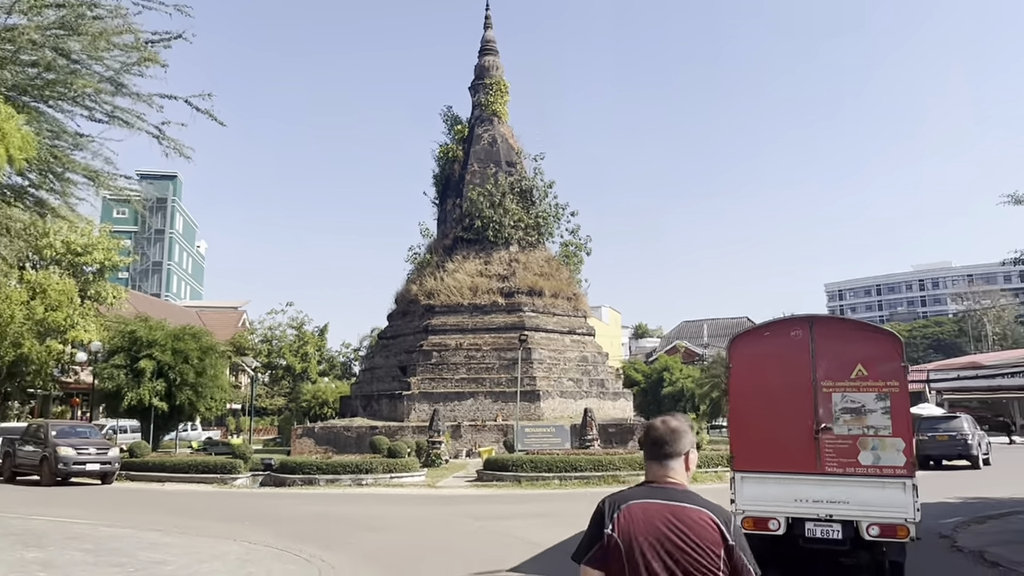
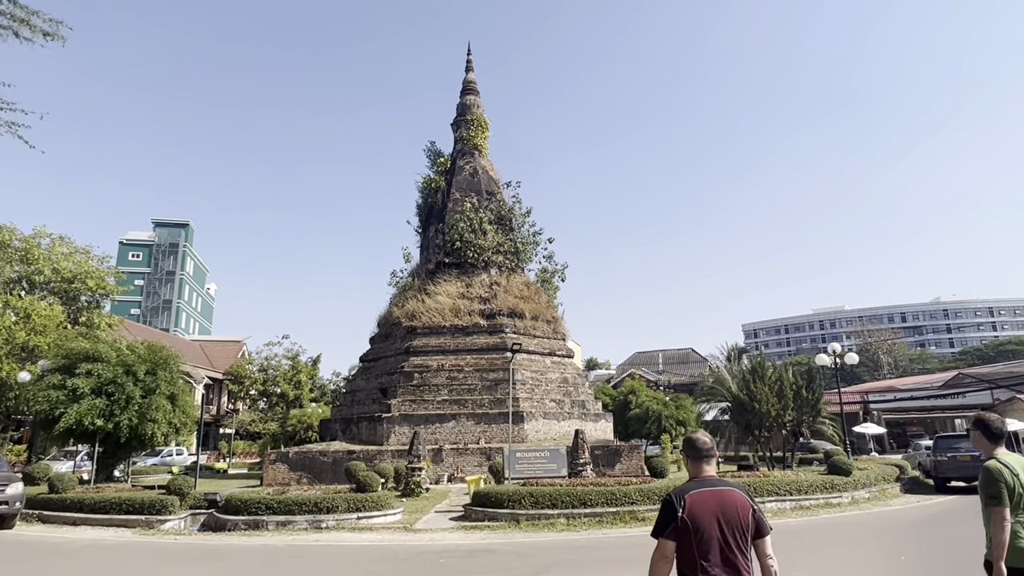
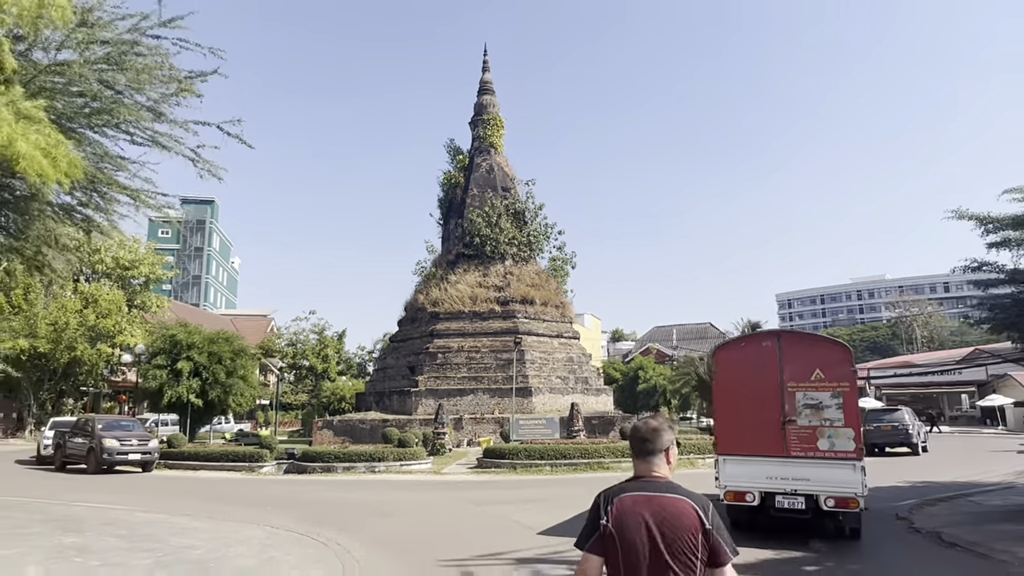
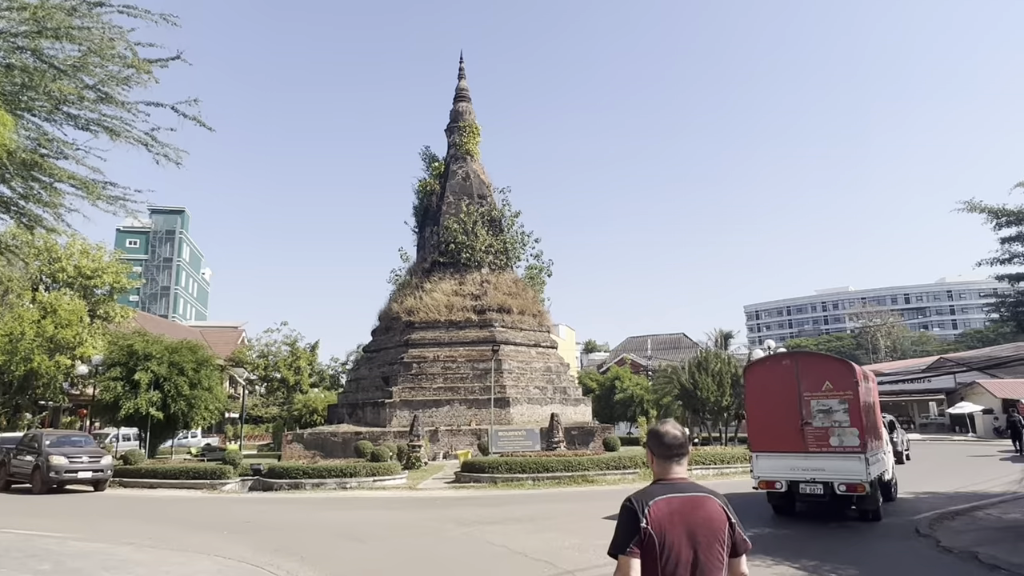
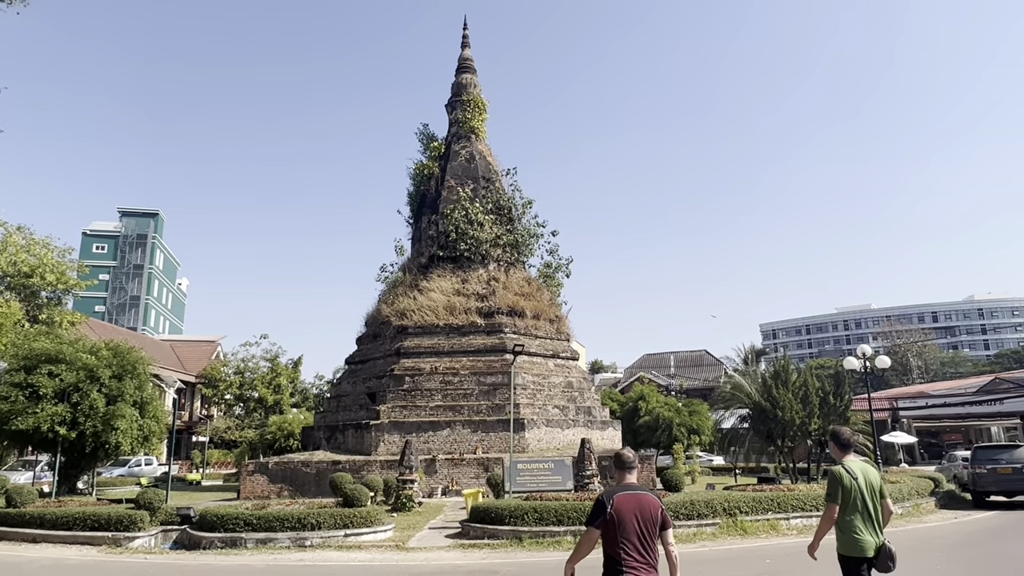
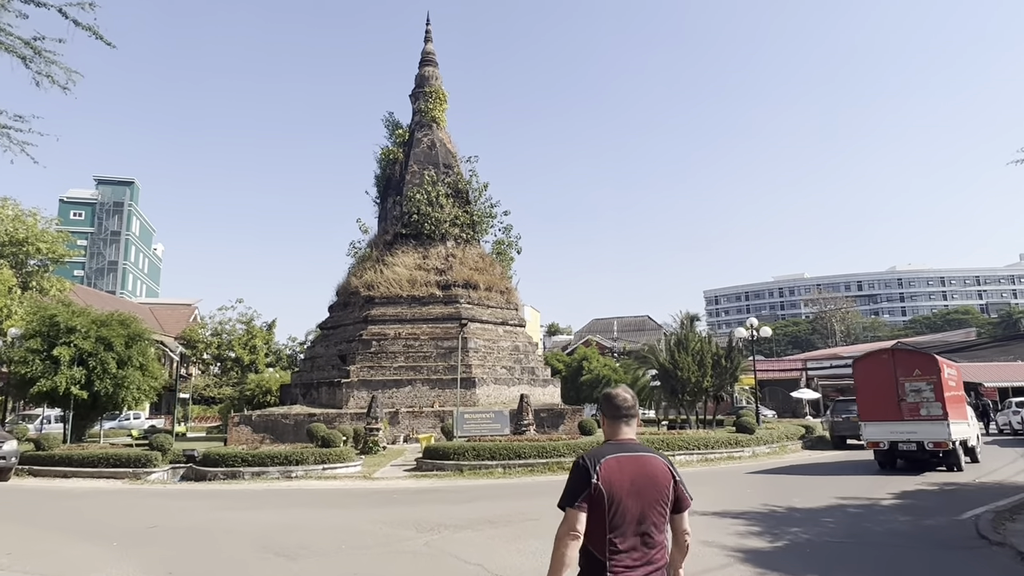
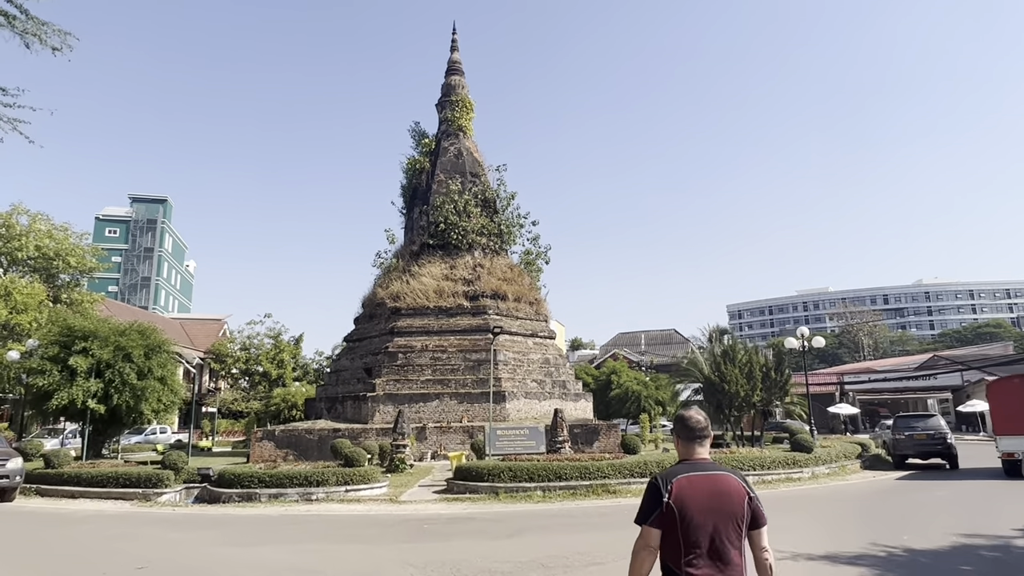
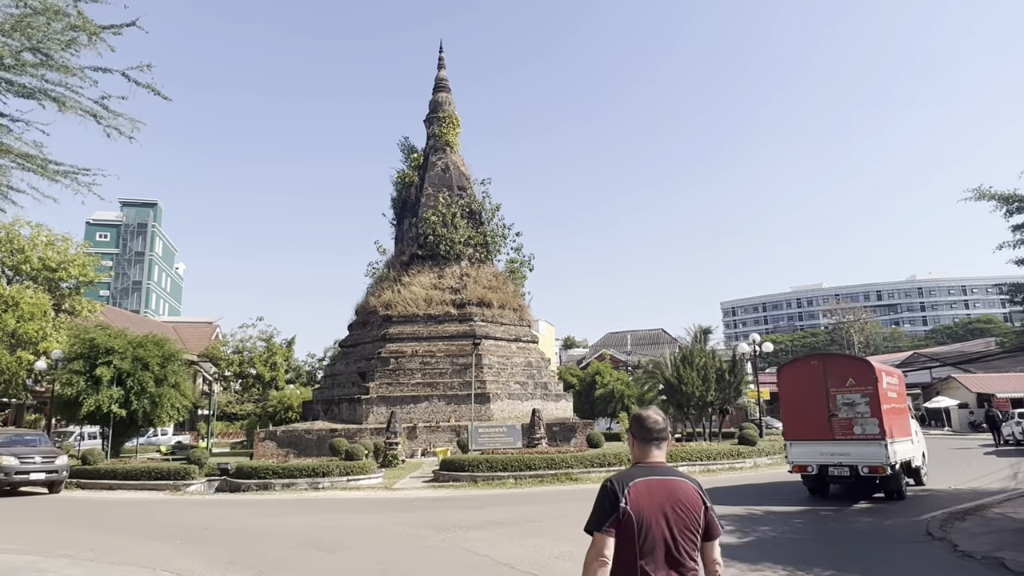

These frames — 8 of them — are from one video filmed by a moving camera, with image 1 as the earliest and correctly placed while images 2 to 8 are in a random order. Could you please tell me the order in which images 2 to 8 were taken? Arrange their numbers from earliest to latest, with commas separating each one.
3, 4, 8, 6, 7, 2, 5
